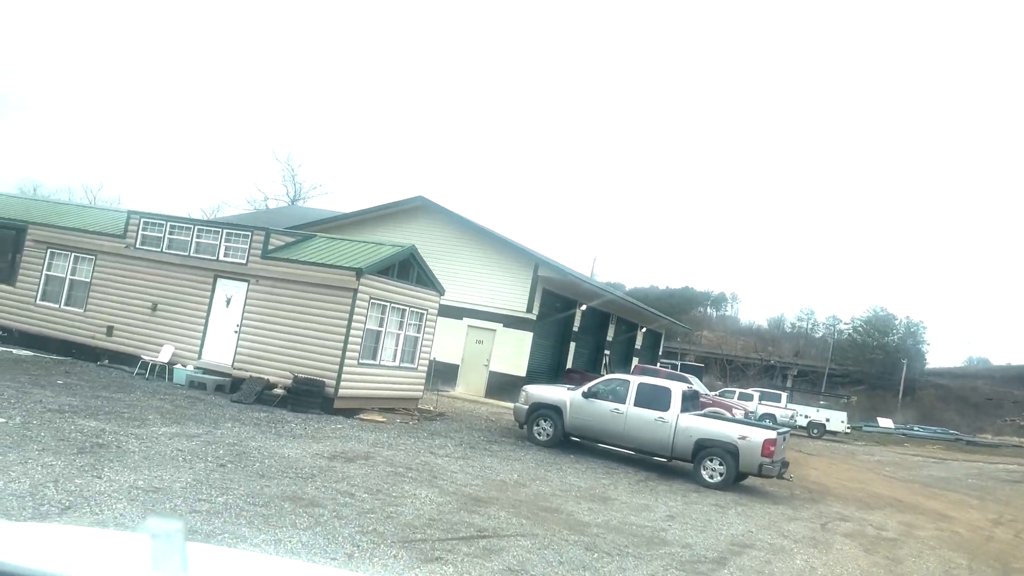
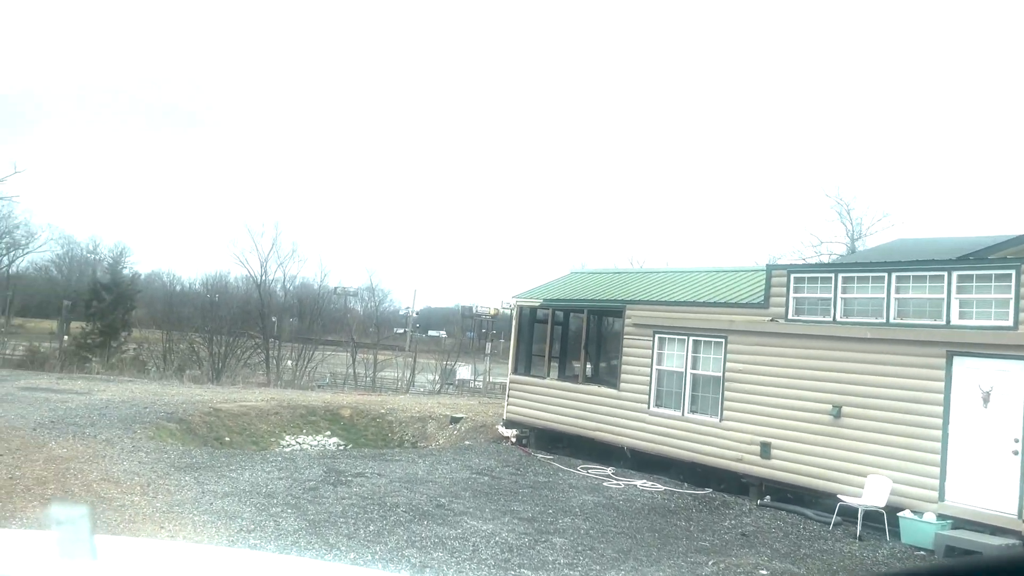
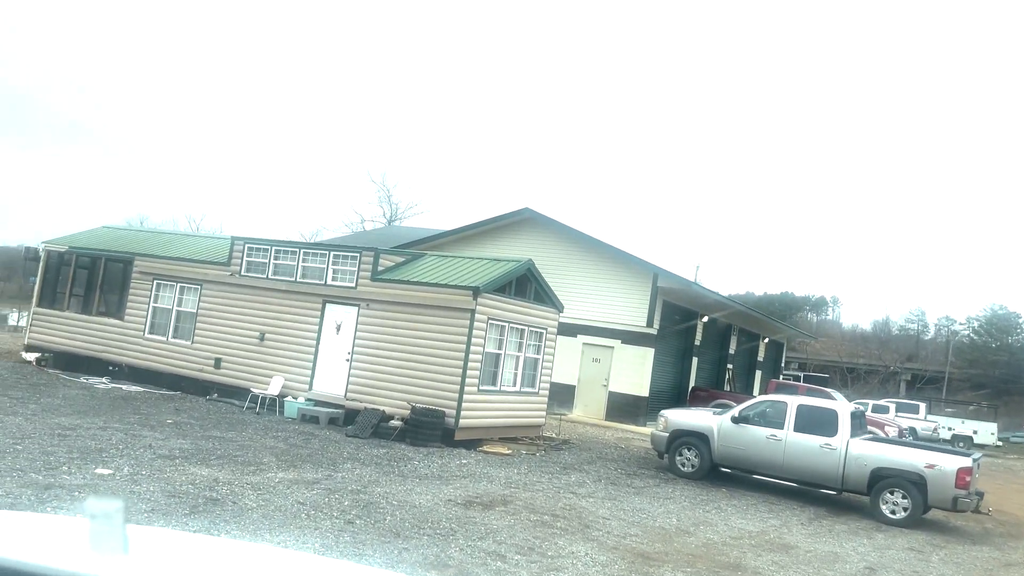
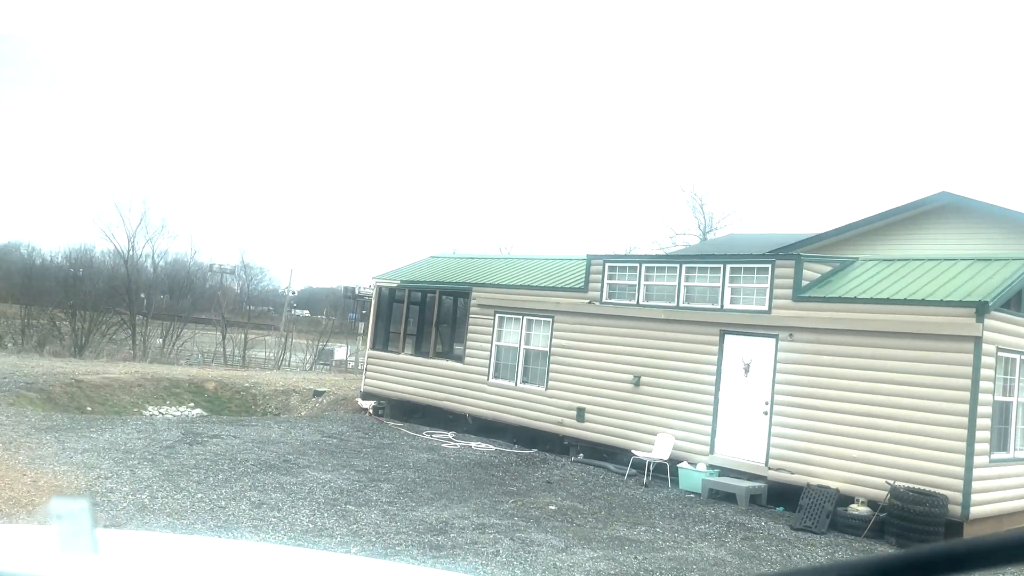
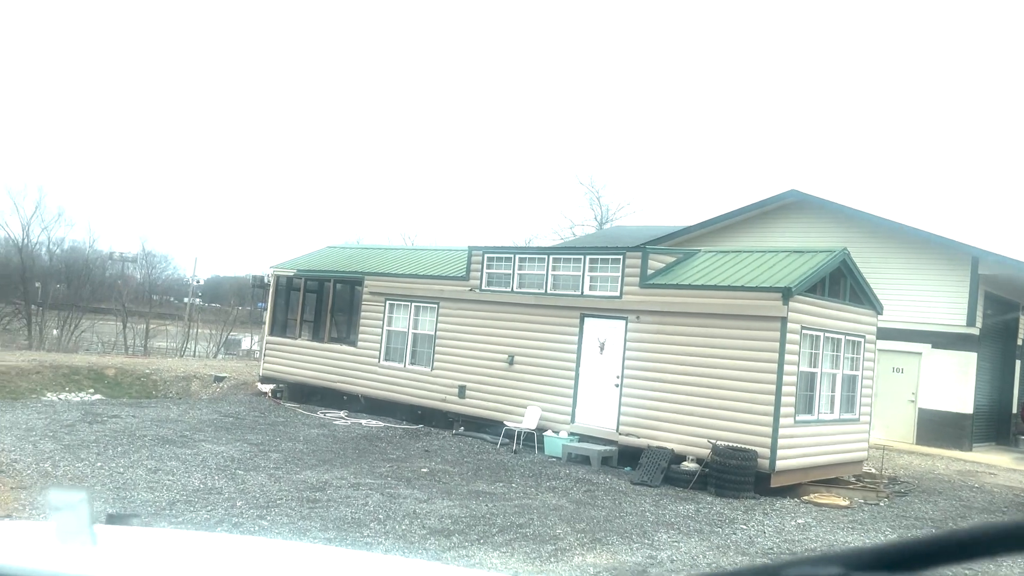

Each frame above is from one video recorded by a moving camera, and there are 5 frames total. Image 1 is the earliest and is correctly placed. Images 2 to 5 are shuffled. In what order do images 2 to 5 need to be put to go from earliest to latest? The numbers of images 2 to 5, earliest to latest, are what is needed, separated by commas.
3, 5, 4, 2
